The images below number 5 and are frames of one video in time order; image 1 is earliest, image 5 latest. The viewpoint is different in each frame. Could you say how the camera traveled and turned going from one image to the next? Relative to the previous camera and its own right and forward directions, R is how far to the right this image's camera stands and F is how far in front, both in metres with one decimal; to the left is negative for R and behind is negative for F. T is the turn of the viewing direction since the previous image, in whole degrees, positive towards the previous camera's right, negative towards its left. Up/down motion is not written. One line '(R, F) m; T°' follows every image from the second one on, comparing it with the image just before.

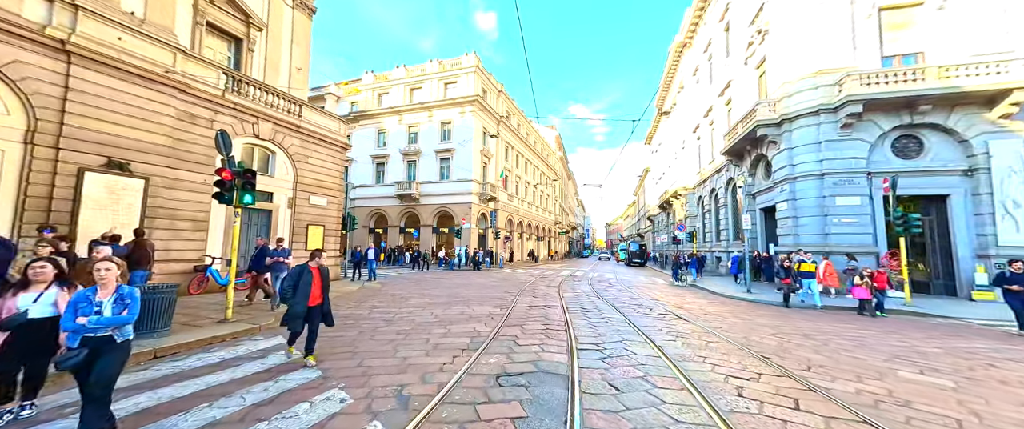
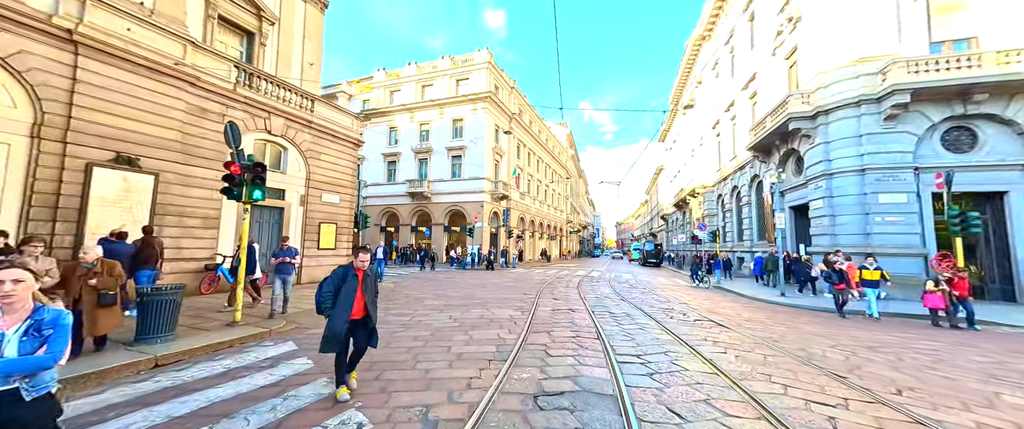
(-0.3, +0.5) m; -2°
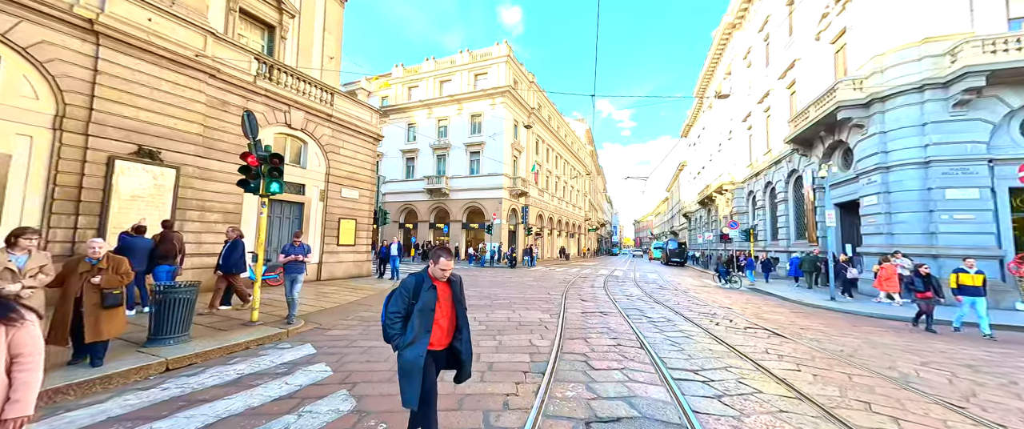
(-0.3, +0.6) m; -3°
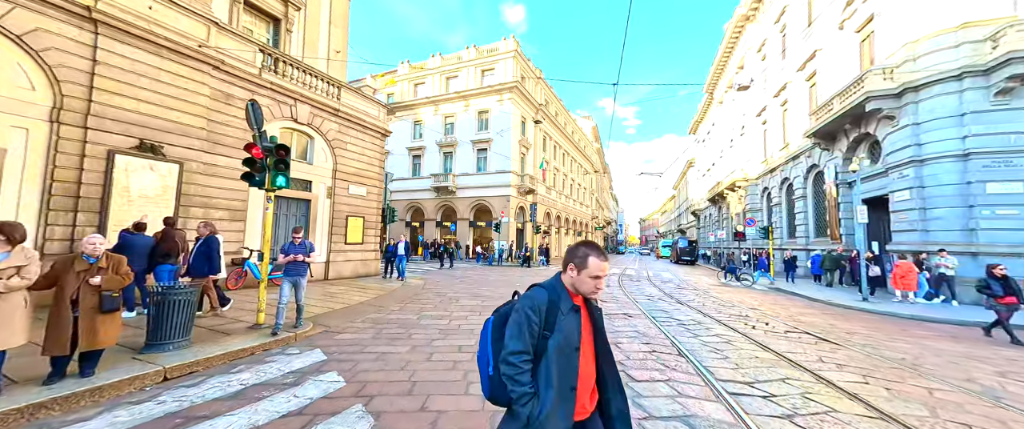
(-0.3, +0.4) m; -1°
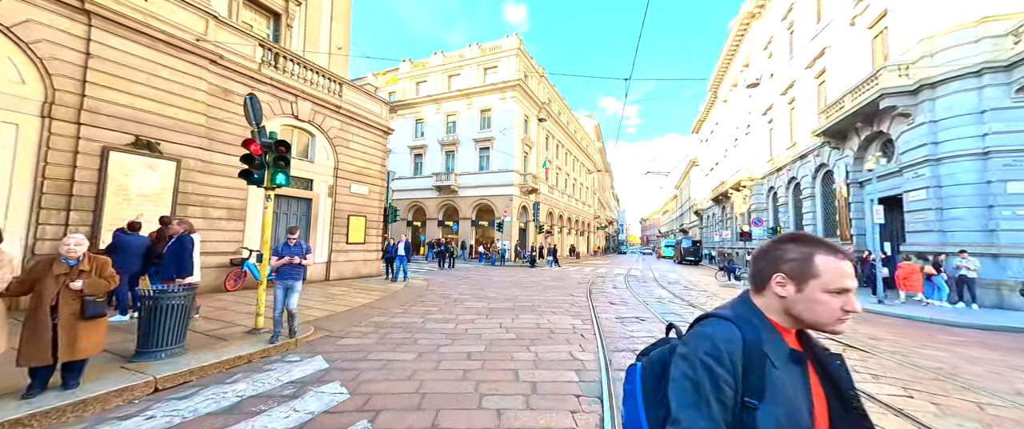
(-0.2, +0.3) m; 0°
